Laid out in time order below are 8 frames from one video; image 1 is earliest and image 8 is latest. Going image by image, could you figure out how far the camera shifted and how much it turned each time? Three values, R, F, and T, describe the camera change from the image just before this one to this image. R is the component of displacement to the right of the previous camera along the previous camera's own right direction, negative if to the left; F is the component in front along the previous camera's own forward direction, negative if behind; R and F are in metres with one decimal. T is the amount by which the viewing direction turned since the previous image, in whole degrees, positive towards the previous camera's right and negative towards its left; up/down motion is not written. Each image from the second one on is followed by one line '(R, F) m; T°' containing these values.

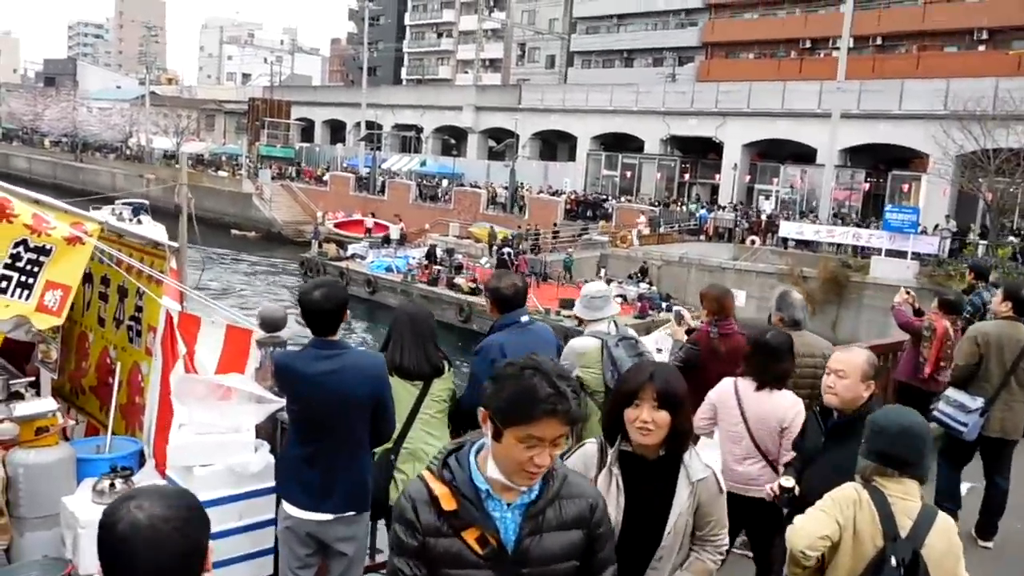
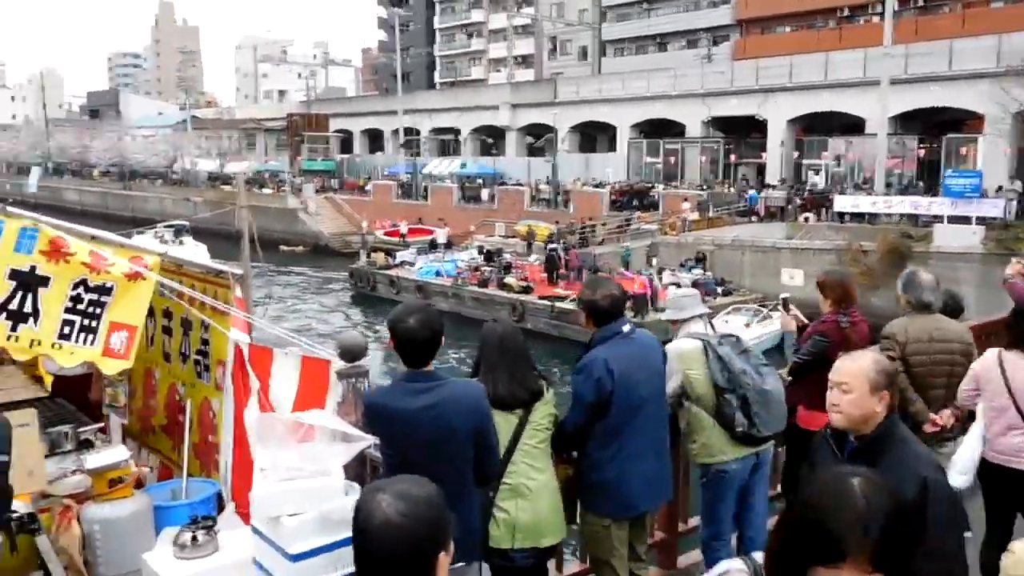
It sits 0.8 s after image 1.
(-0.2, +0.4) m; -3°
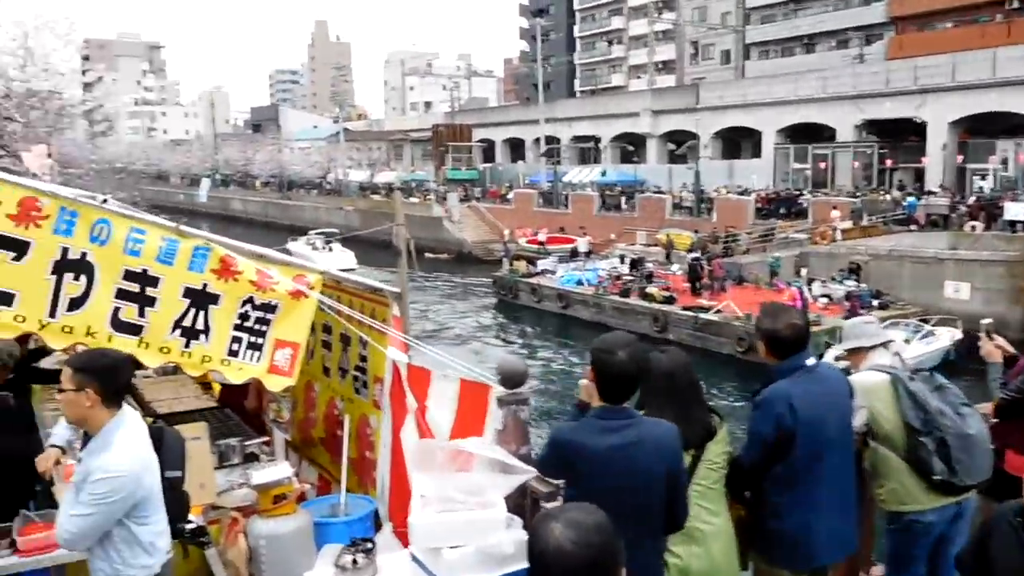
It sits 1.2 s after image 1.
(-0.1, +0.2) m; -9°
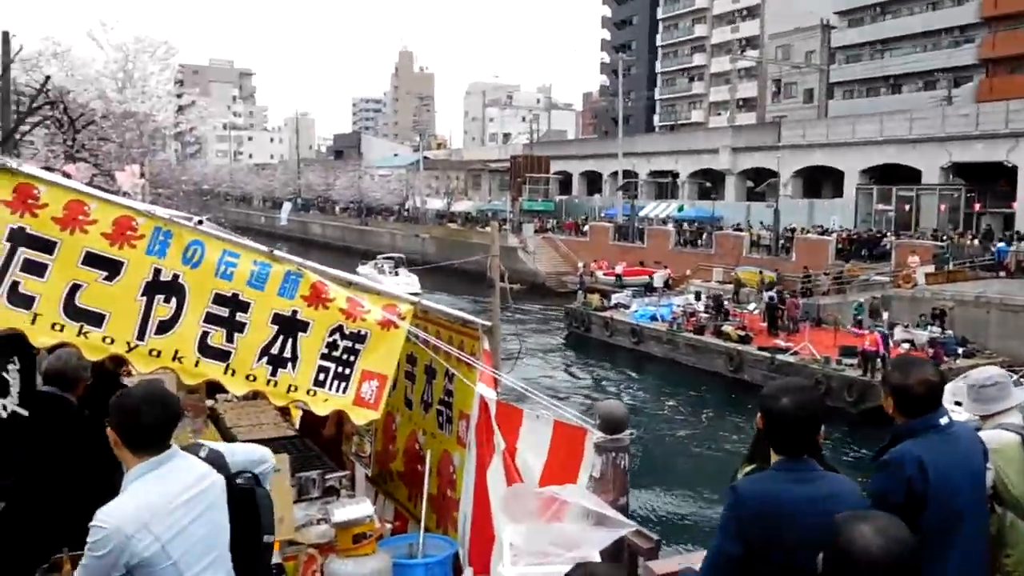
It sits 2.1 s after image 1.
(-0.1, +0.2) m; -4°
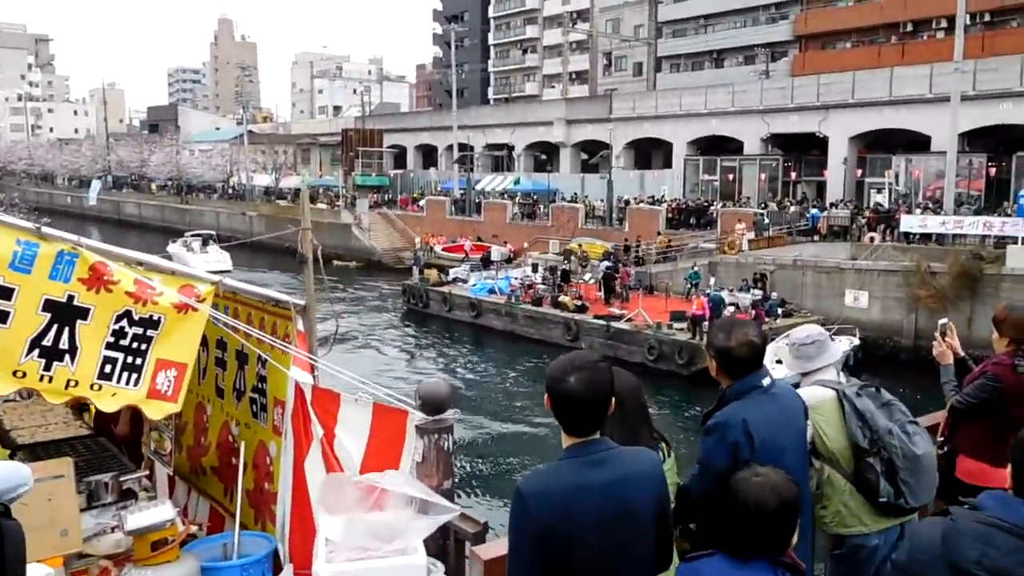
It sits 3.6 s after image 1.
(+0.1, +0.2) m; +10°
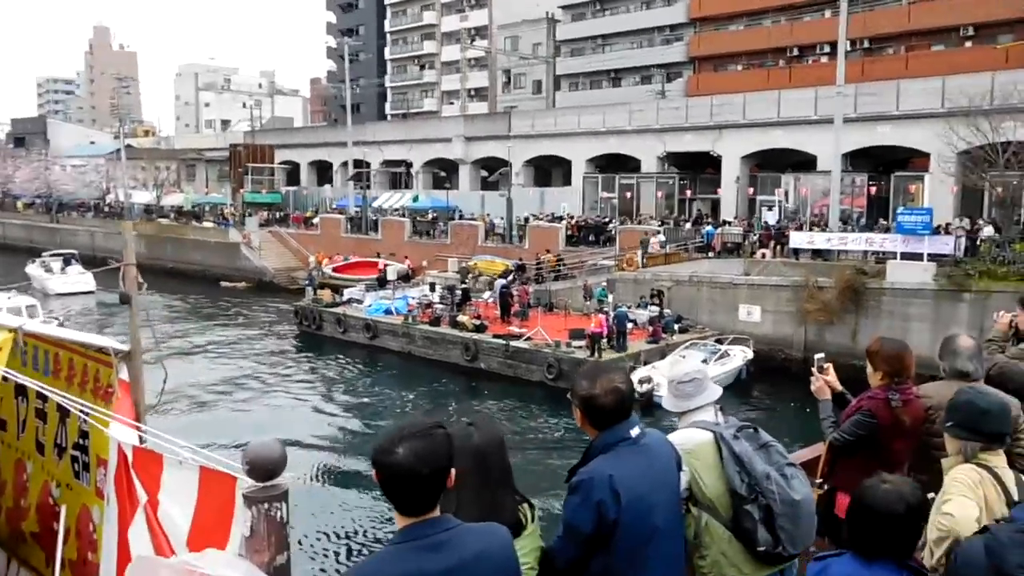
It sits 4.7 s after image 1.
(+0.2, +0.4) m; +6°
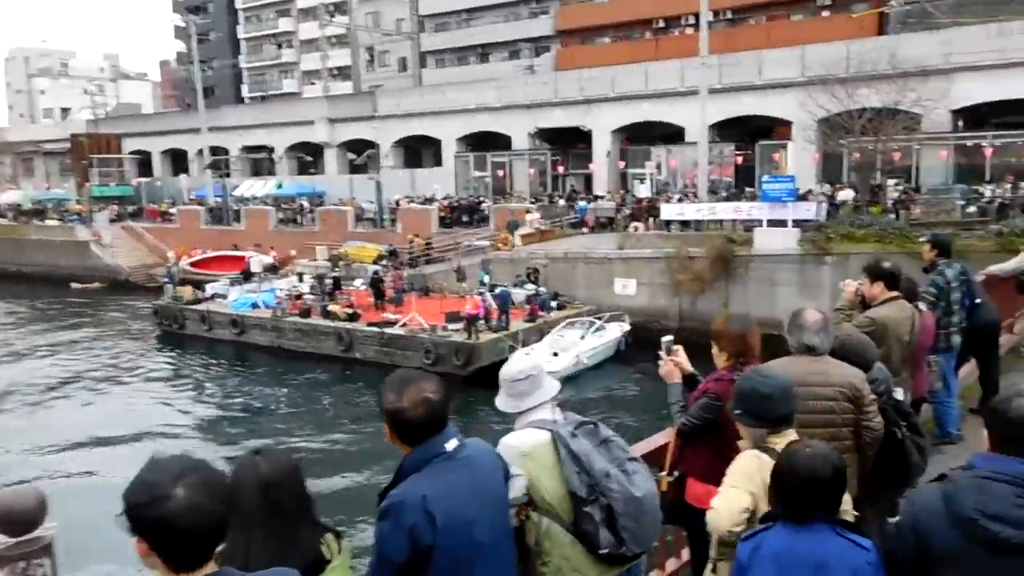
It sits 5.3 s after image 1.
(+0.4, +0.5) m; +7°
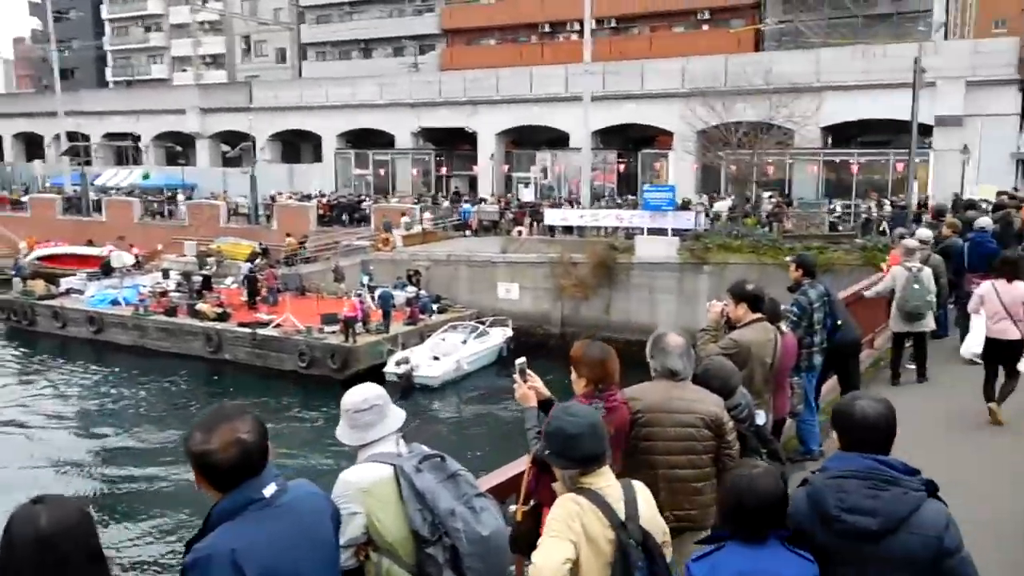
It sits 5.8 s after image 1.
(+0.3, +0.4) m; +7°
